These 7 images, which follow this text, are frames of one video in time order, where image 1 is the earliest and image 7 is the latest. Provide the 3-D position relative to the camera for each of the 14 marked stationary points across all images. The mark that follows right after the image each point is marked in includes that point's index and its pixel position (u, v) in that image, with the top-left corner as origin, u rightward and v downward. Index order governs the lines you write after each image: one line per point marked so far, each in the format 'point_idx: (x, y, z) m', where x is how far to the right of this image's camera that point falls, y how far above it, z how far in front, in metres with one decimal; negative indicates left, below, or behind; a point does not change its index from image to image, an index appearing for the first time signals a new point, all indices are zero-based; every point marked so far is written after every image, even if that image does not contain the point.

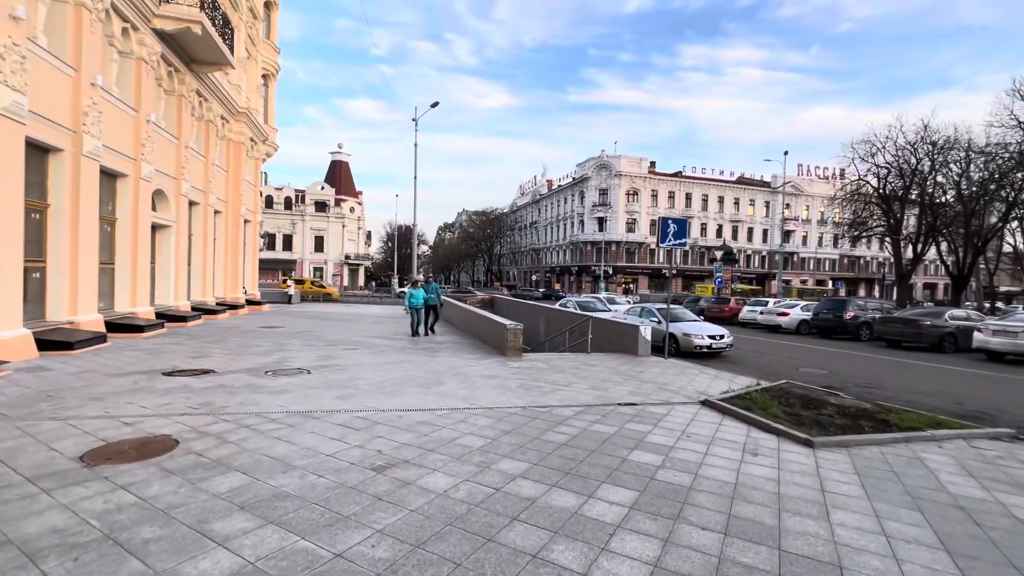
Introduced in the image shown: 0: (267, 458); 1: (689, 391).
0: (-2.2, -1.5, +4.2) m
1: (+3.0, -1.7, +7.9) m
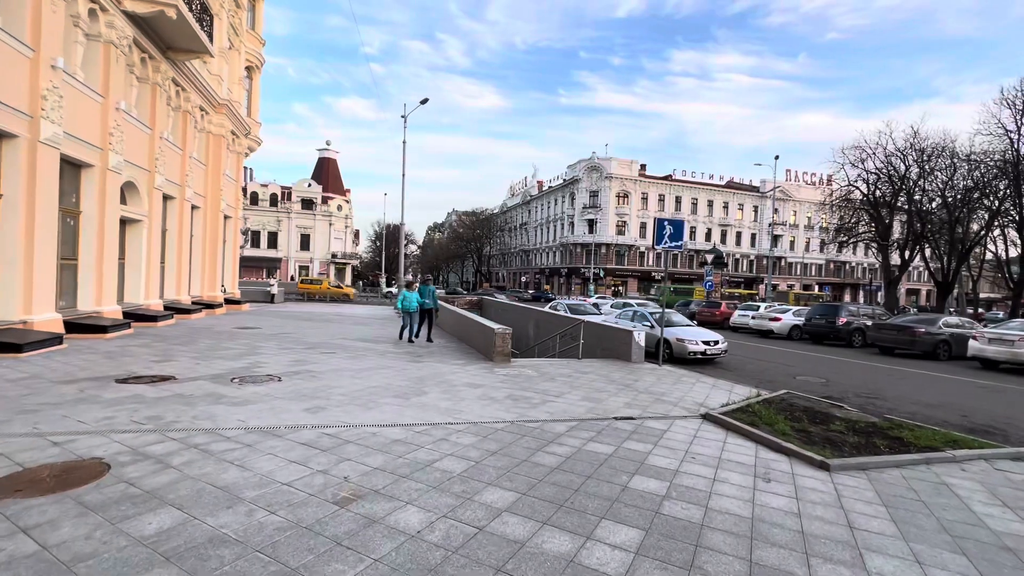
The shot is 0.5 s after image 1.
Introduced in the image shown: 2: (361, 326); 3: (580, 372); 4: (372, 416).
0: (-2.3, -1.6, +3.6) m
1: (+2.8, -1.8, +7.4) m
2: (-5.6, -1.5, +17.5) m
3: (+1.4, -1.7, +9.6) m
4: (-1.7, -1.6, +5.8) m
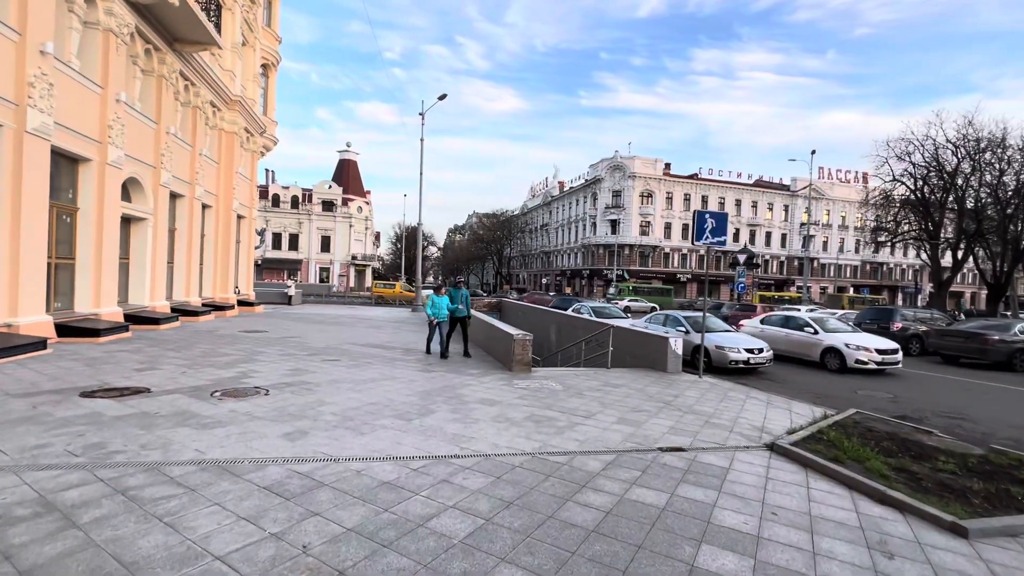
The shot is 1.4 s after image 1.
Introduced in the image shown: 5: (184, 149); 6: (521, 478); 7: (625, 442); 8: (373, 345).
0: (-2.2, -1.5, +2.6) m
1: (+3.1, -1.8, +6.1) m
2: (-4.9, -1.5, +16.6) m
3: (+1.8, -1.7, +8.4) m
4: (-1.5, -1.6, +4.7) m
5: (-11.5, +4.9, +16.5) m
6: (+0.1, -1.6, +4.0) m
7: (+1.3, -1.7, +5.2) m
8: (-3.6, -1.5, +12.0) m
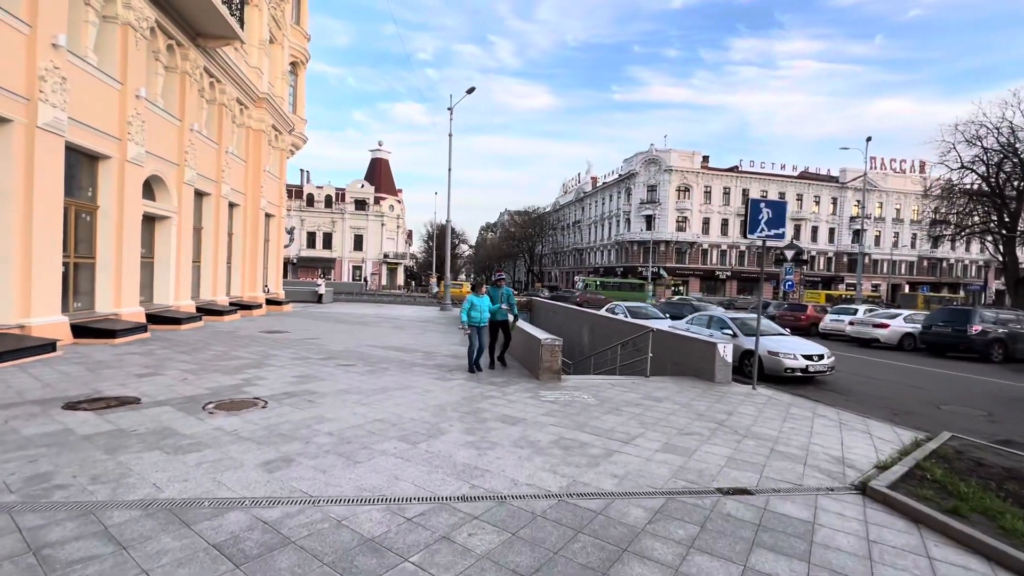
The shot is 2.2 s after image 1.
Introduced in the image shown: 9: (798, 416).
0: (-2.2, -1.6, +1.9) m
1: (+3.3, -1.8, +5.0) m
2: (-3.9, -1.5, +16.1) m
3: (+2.2, -1.7, +7.4) m
4: (-1.3, -1.6, +3.9) m
5: (-10.5, +4.9, +16.3) m
6: (+0.2, -1.7, +3.1) m
7: (+1.5, -1.7, +4.2) m
8: (-2.9, -1.5, +11.3) m
9: (+4.2, -1.9, +6.8) m
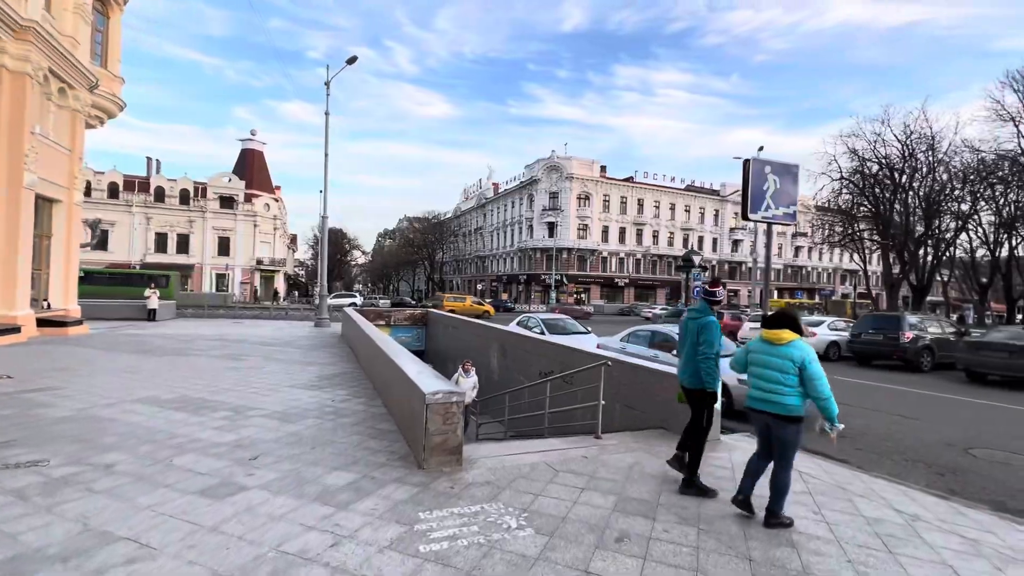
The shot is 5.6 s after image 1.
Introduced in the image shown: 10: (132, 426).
0: (-2.1, -1.6, -2.4) m
1: (+2.6, -1.9, +1.8) m
2: (-6.7, -1.8, +11.1) m
3: (+1.0, -1.8, +3.9) m
4: (-1.7, -1.7, -0.2) m
5: (-13.4, +4.5, +10.1) m
6: (-0.1, -1.7, -0.7) m
7: (+0.9, -1.7, +0.6) m
8: (-4.8, -1.7, +6.7) m
9: (+3.1, -1.9, +3.8) m
10: (-4.6, -1.7, +5.7) m
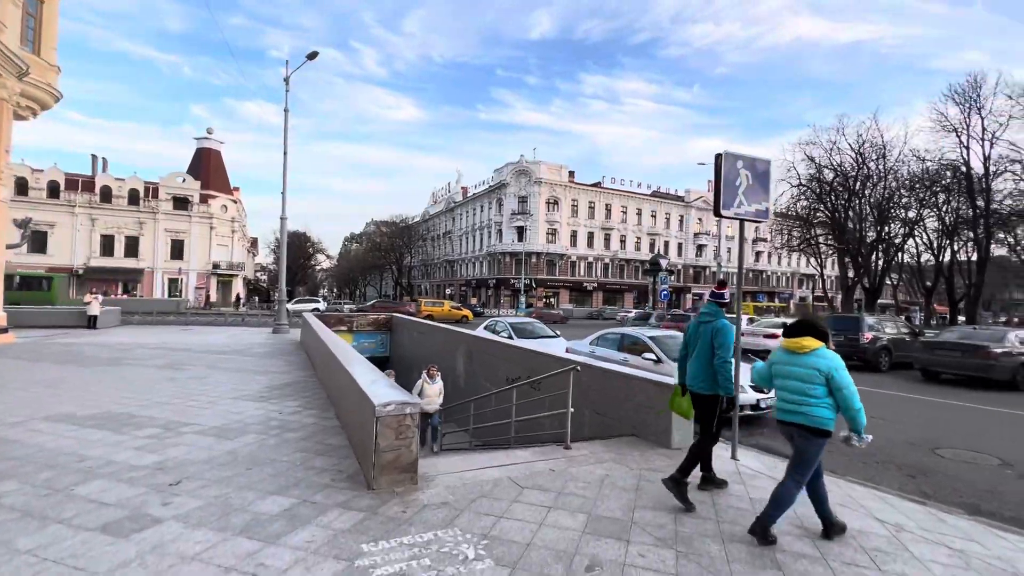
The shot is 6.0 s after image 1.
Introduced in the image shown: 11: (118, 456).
0: (-2.0, -1.5, -3.0) m
1: (+2.4, -1.8, +1.5) m
2: (-7.5, -1.9, +10.2) m
3: (+0.7, -1.8, +3.5) m
4: (-1.8, -1.6, -0.8) m
5: (-14.1, +4.5, +8.8) m
6: (-0.1, -1.6, -1.1) m
7: (+0.8, -1.7, +0.3) m
8: (-5.3, -1.7, +6.0) m
9: (+2.8, -1.9, +3.5) m
10: (-5.1, -1.7, +5.0) m
11: (-4.1, -1.7, +4.8) m
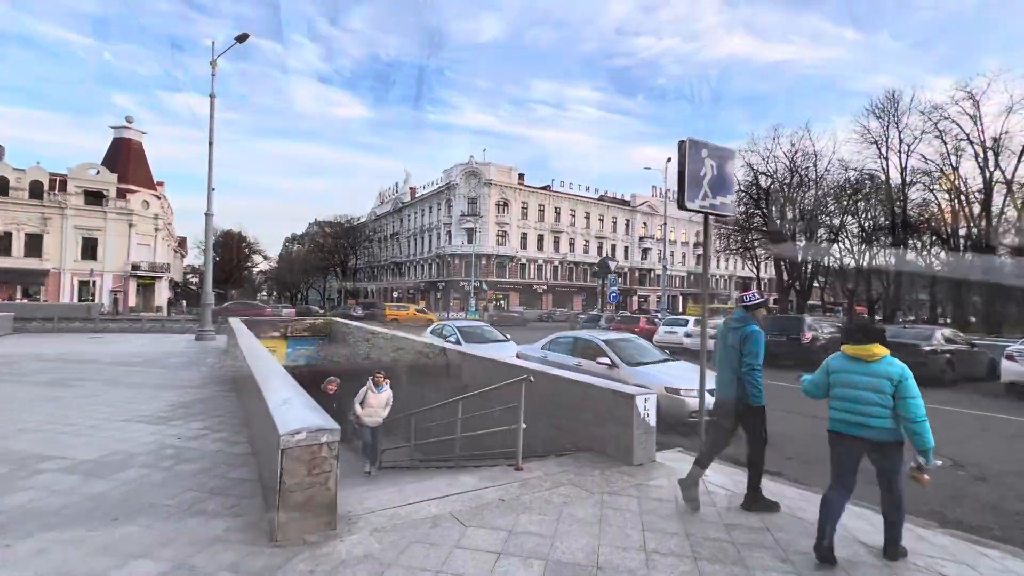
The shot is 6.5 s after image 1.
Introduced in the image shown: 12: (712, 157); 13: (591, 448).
0: (-1.7, -1.5, -3.9) m
1: (+2.3, -1.8, +1.1) m
2: (-8.5, -1.9, +8.7) m
3: (+0.4, -1.8, +2.9) m
4: (-1.7, -1.6, -1.6) m
5: (-14.9, +4.4, +6.6) m
6: (+0.1, -1.6, -1.8) m
7: (+0.8, -1.7, -0.3) m
8: (-5.9, -1.7, +4.7) m
9: (+2.4, -1.9, +3.1) m
10: (-5.5, -1.7, +3.7) m
11: (-4.6, -1.7, +3.7) m
12: (+2.2, +1.5, +5.4) m
13: (+0.9, -1.8, +5.4) m
